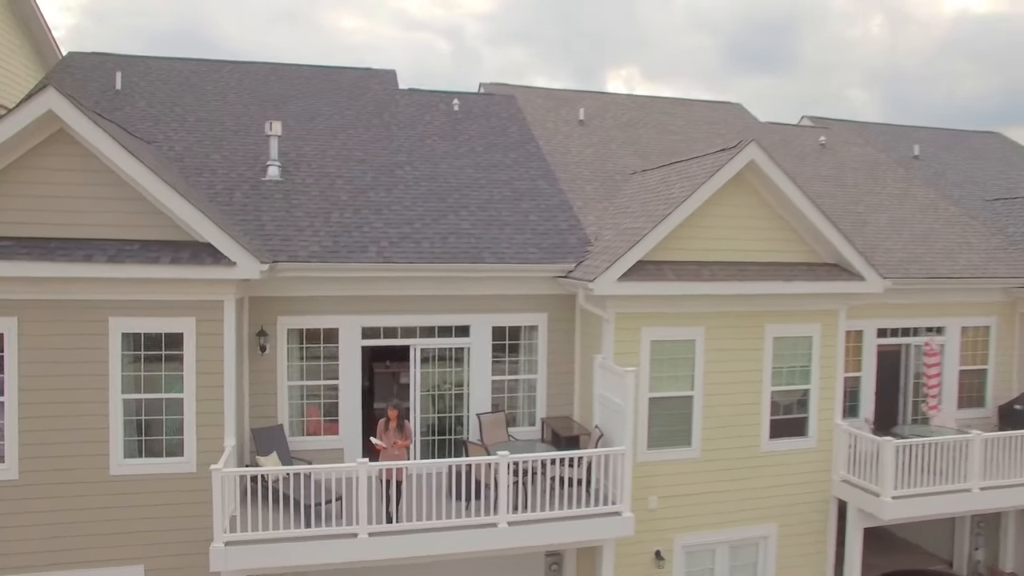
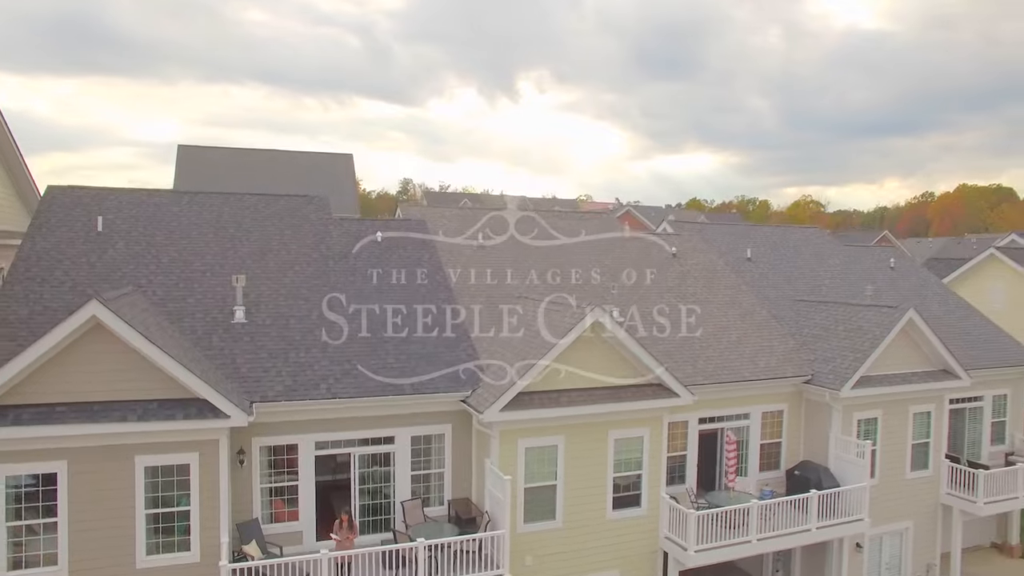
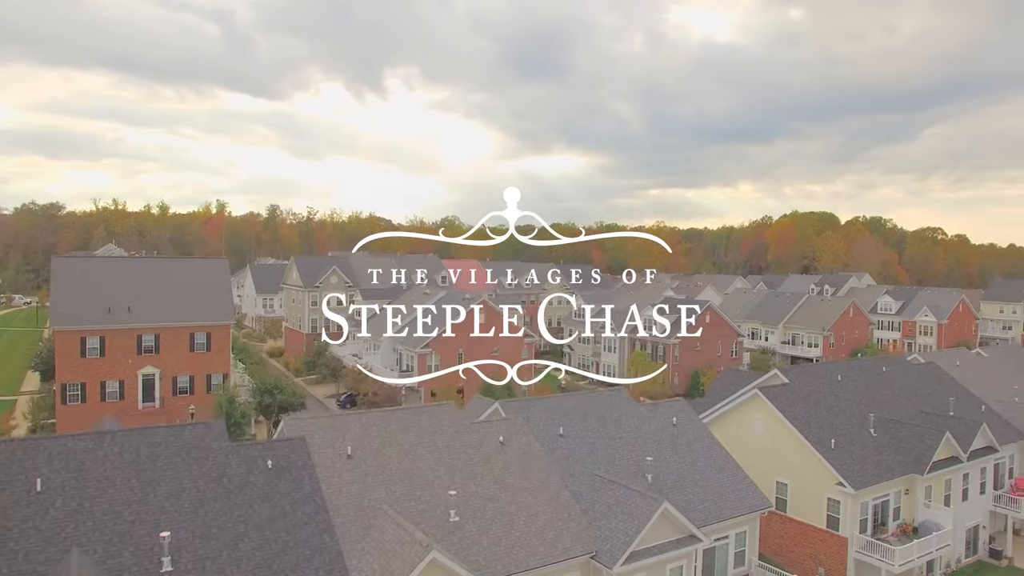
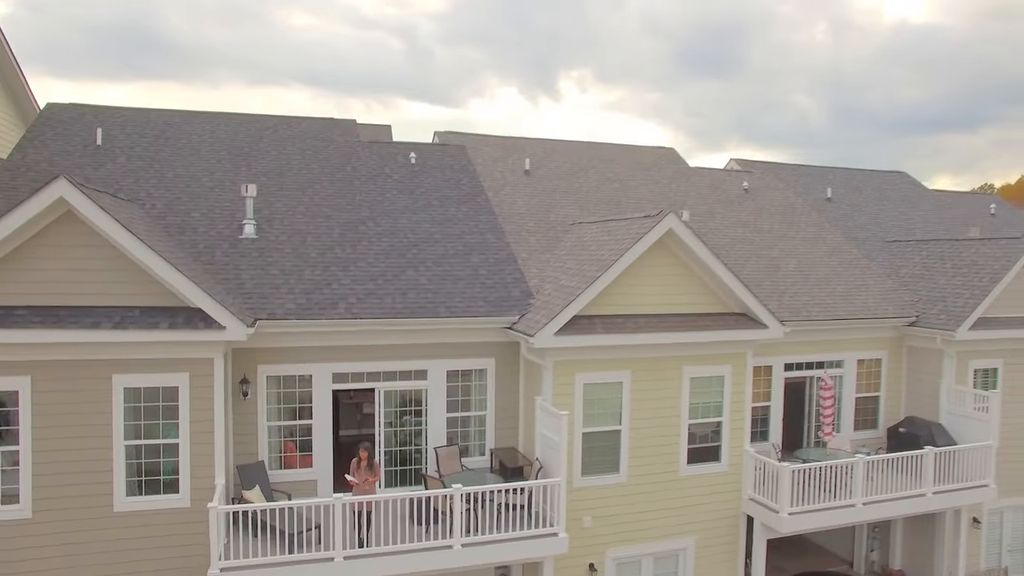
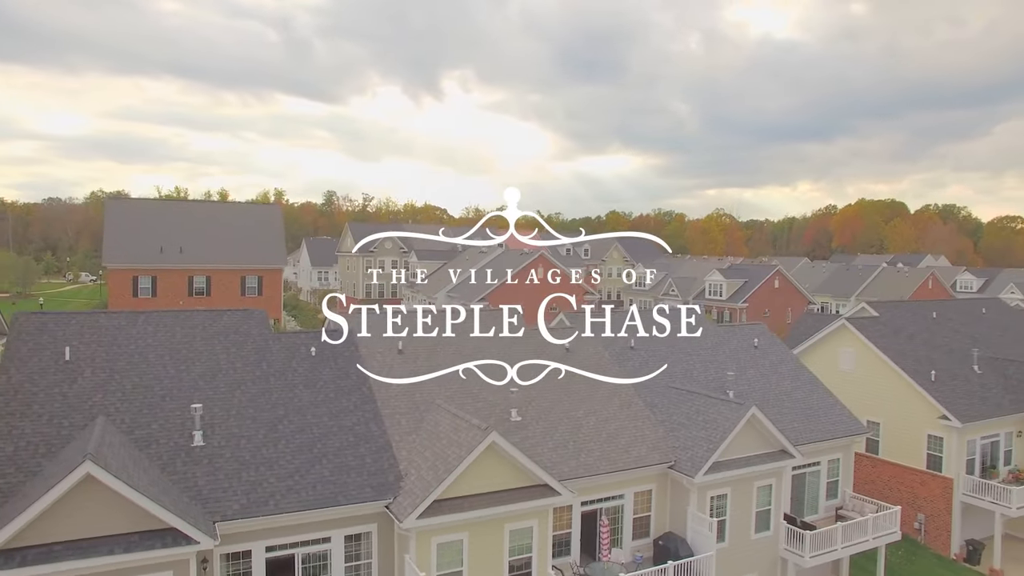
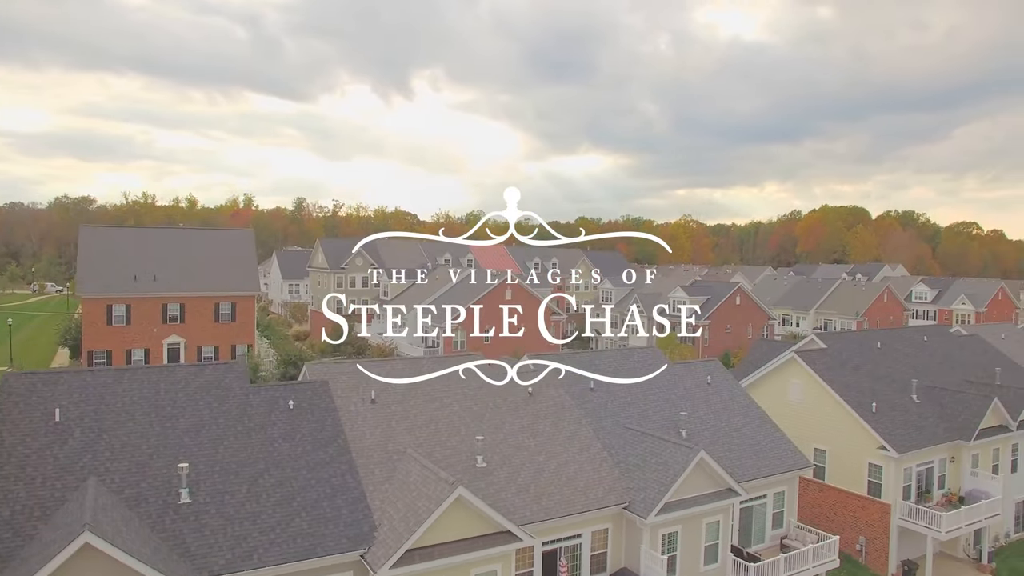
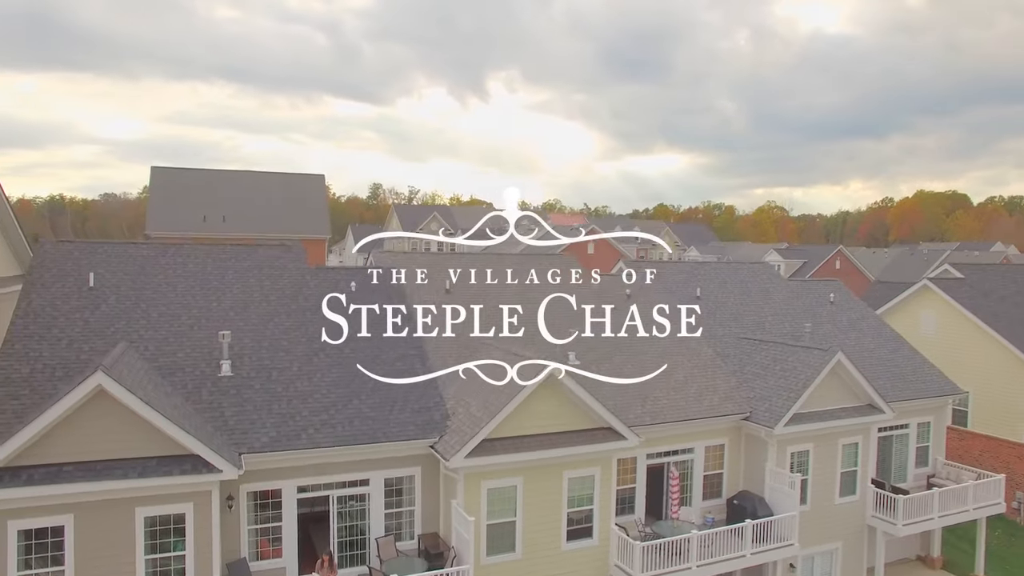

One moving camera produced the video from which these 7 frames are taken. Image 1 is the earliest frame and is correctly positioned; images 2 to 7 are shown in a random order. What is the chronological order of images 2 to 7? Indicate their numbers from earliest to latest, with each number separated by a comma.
4, 2, 7, 5, 6, 3
